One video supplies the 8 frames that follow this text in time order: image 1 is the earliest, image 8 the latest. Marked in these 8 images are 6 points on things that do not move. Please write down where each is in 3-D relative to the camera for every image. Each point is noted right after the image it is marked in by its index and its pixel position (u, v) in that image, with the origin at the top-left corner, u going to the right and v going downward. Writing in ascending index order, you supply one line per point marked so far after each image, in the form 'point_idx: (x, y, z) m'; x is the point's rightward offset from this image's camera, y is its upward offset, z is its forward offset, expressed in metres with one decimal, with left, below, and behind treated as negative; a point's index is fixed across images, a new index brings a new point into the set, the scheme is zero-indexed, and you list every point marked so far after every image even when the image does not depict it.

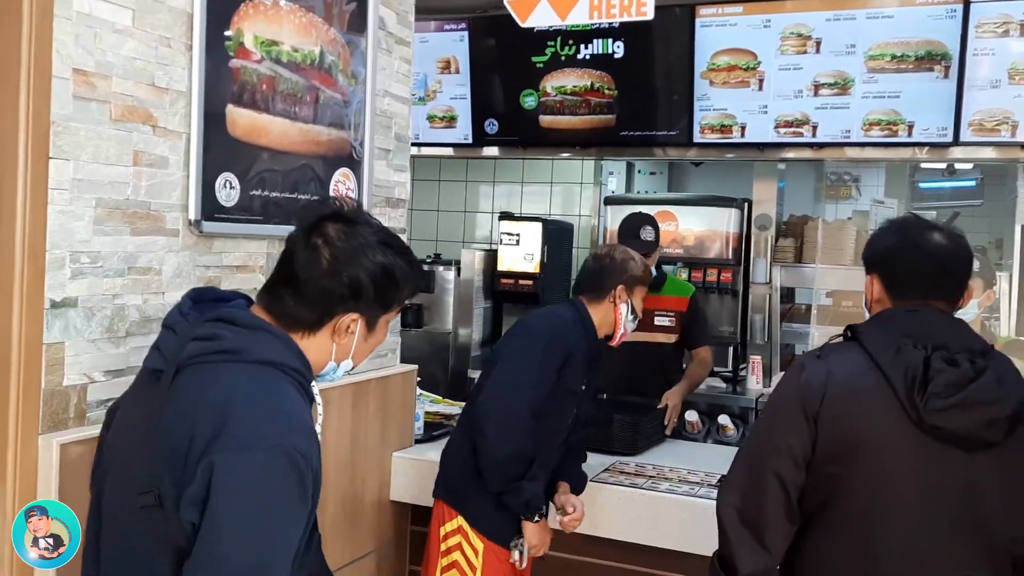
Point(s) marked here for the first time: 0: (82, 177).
0: (-0.8, +0.2, +1.6) m
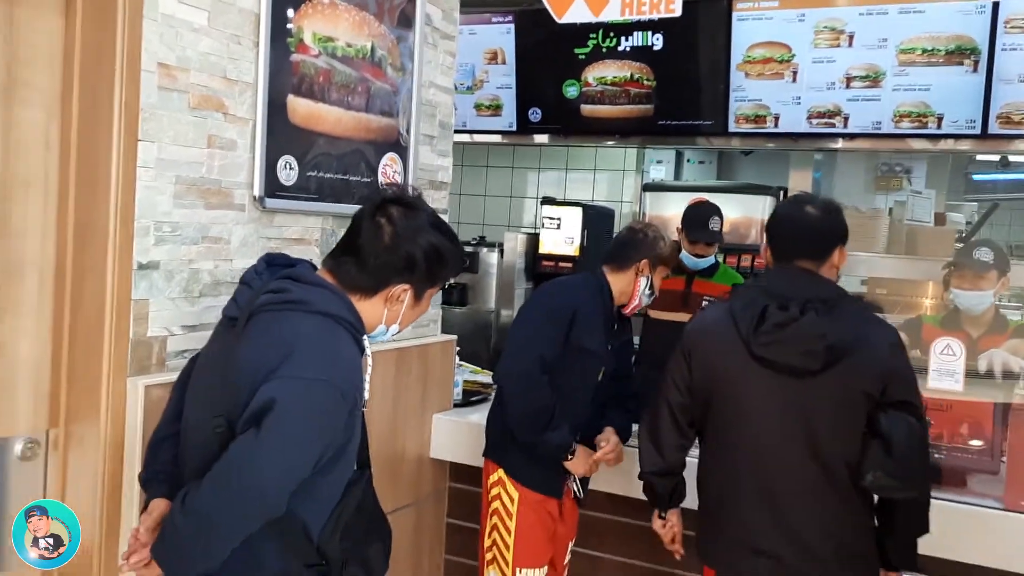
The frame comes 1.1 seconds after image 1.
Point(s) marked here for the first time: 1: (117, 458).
0: (-0.7, +0.3, +1.9) m
1: (-0.8, -0.3, +1.8) m
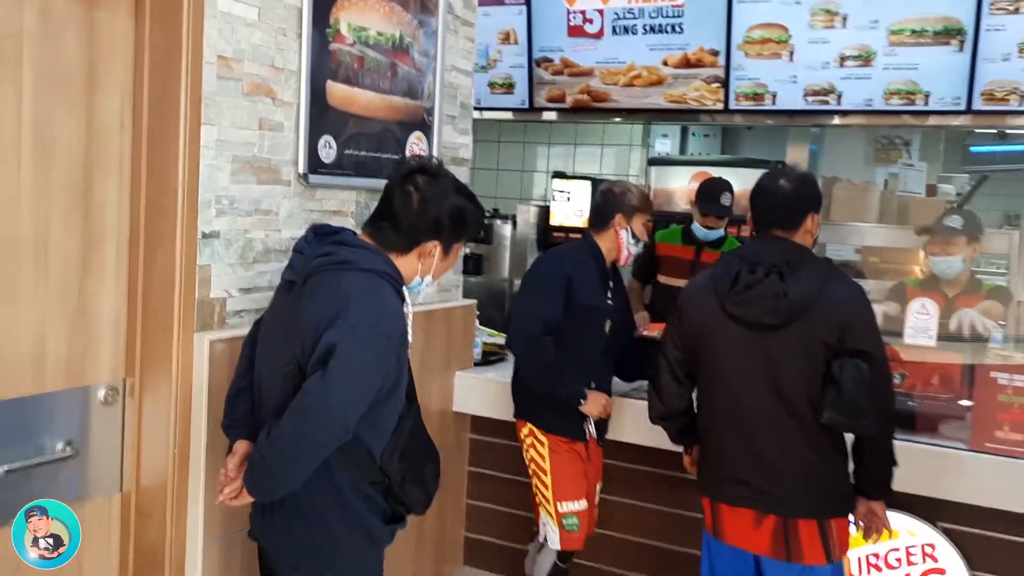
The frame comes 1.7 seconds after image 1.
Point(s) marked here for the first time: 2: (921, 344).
0: (-0.7, +0.3, +2.1) m
1: (-0.7, -0.3, +2.0) m
2: (+1.1, -0.2, +2.5) m
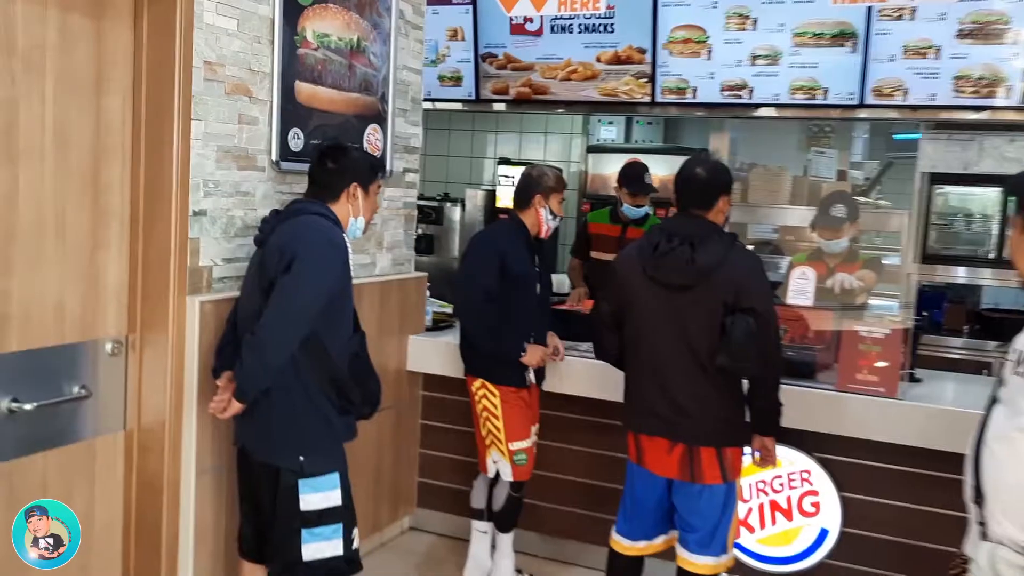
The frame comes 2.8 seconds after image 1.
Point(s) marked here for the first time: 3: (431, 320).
0: (-0.8, +0.4, +2.5) m
1: (-0.9, -0.2, +2.4) m
2: (+0.9, -0.1, +2.9) m
3: (-0.3, -0.1, +3.7) m
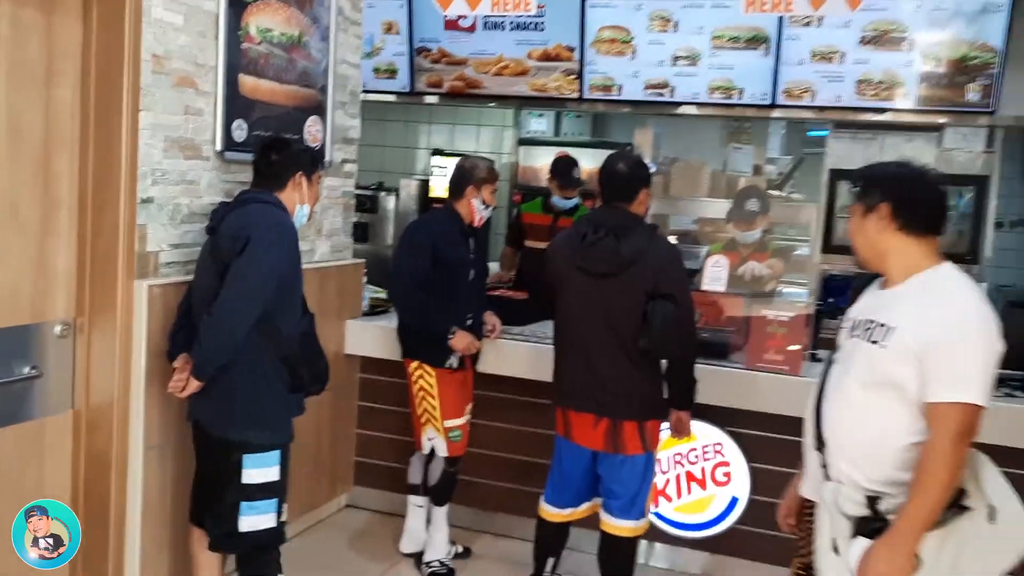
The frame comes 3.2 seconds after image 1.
0: (-1.0, +0.5, +2.6) m
1: (-1.1, -0.1, +2.5) m
2: (+0.7, 0.0, +3.2) m
3: (-0.6, -0.1, +3.8) m
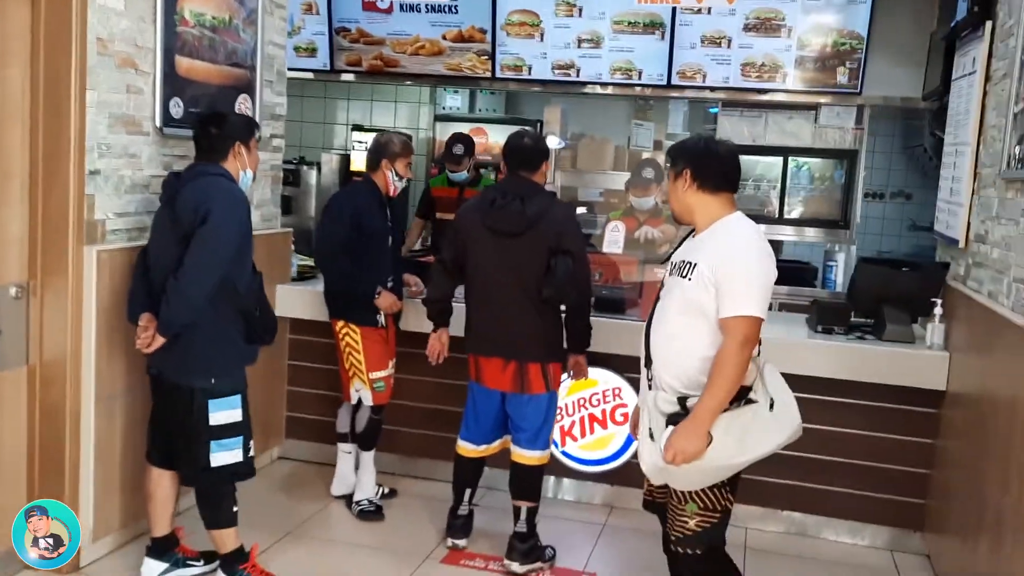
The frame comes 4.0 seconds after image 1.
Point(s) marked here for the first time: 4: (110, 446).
0: (-1.3, +0.6, +2.8) m
1: (-1.3, 0.0, +2.8) m
2: (+0.4, +0.1, +3.6) m
3: (-1.0, +0.1, +4.1) m
4: (-1.3, -0.5, +2.9) m
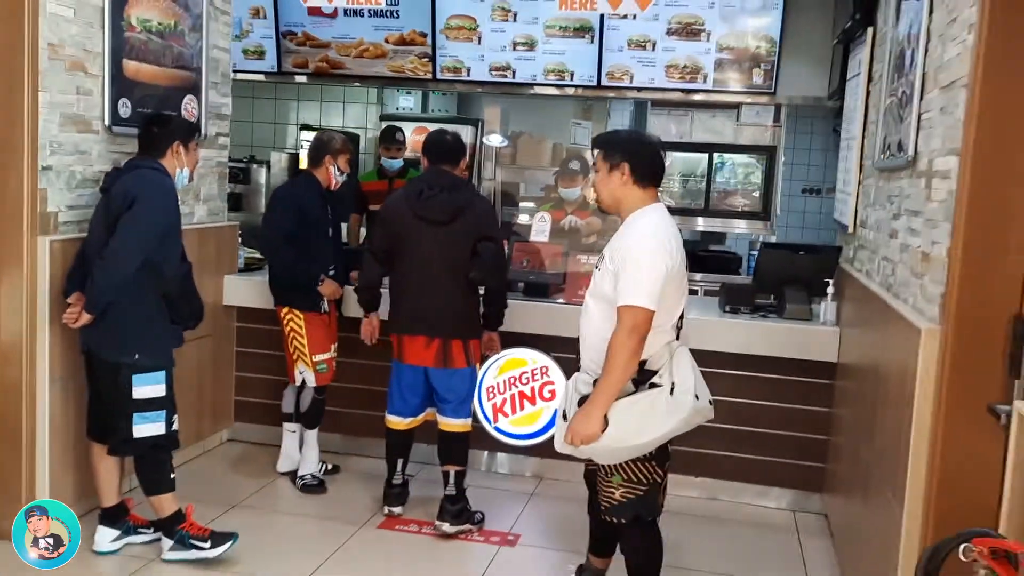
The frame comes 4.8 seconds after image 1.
0: (-1.5, +0.6, +3.0) m
1: (-1.6, 0.0, +3.0) m
2: (+0.1, +0.2, +3.8) m
3: (-1.3, +0.1, +4.3) m
4: (-1.5, -0.5, +3.1) m
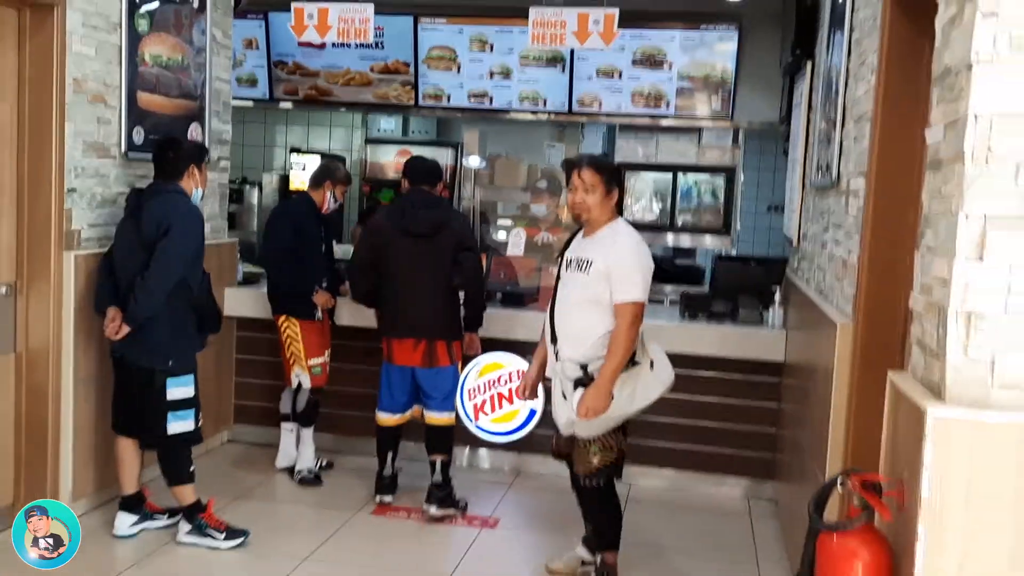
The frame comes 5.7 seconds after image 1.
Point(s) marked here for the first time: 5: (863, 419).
0: (-1.6, +0.6, +3.4) m
1: (-1.6, 0.0, +3.3) m
2: (0.0, +0.2, +4.2) m
3: (-1.4, +0.1, +4.6) m
4: (-1.6, -0.5, +3.5) m
5: (+0.9, -0.4, +2.4) m
